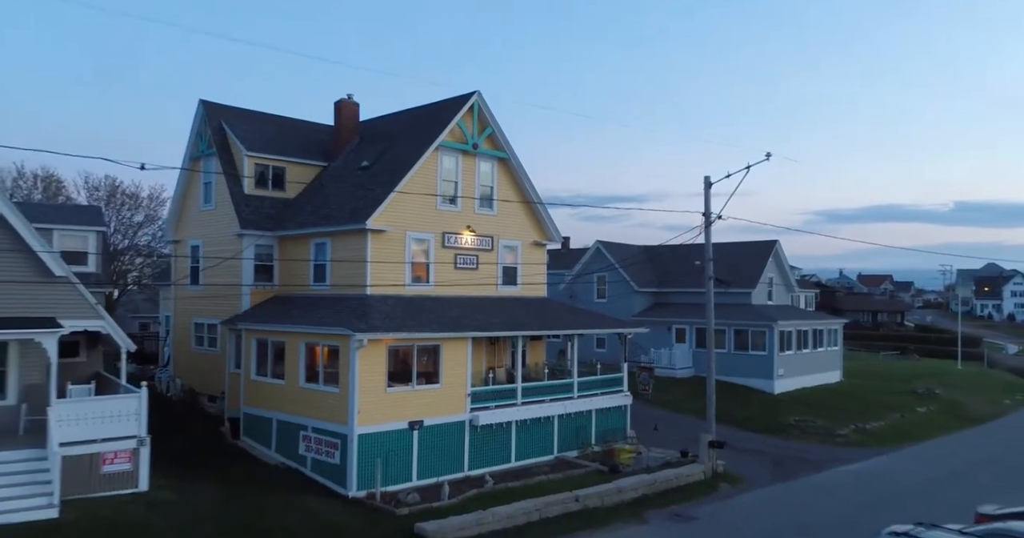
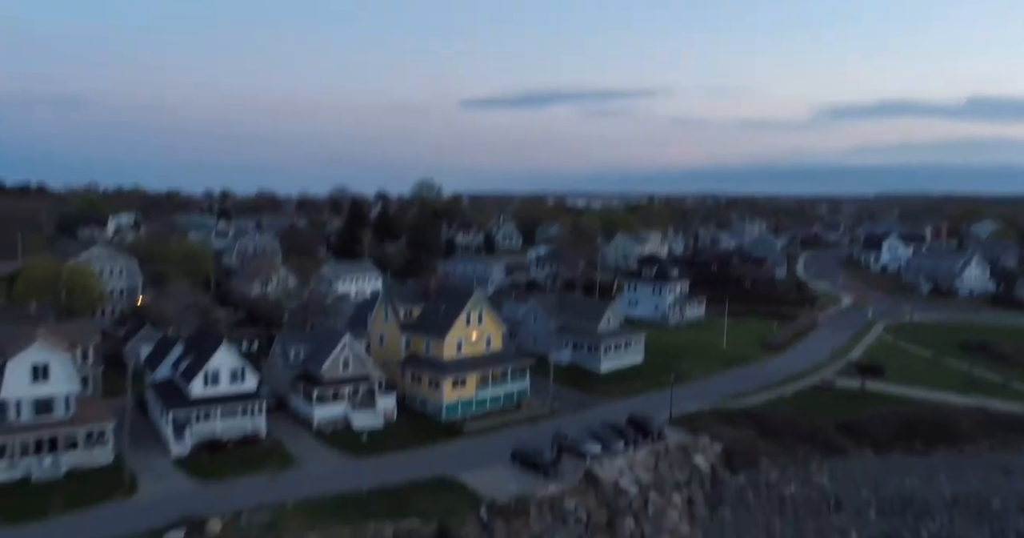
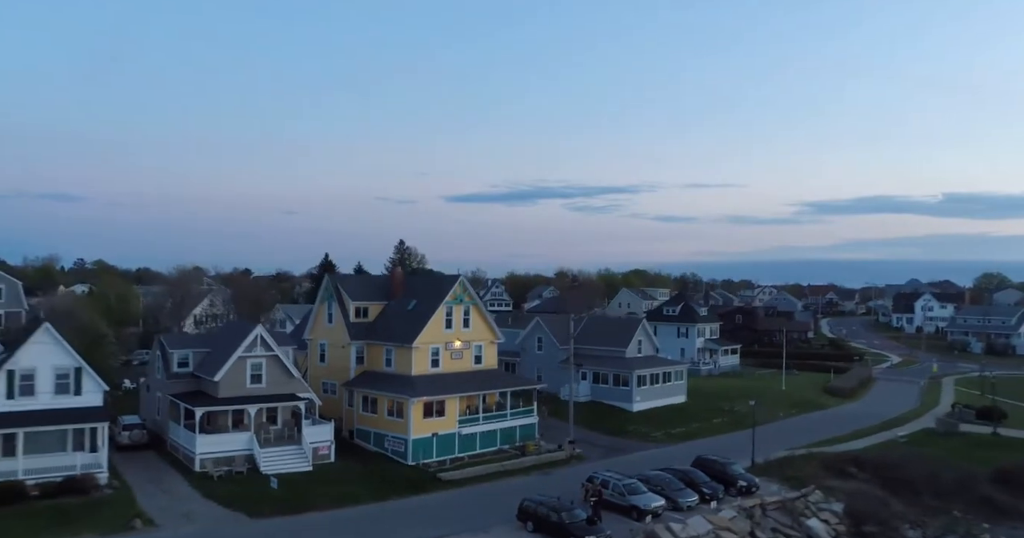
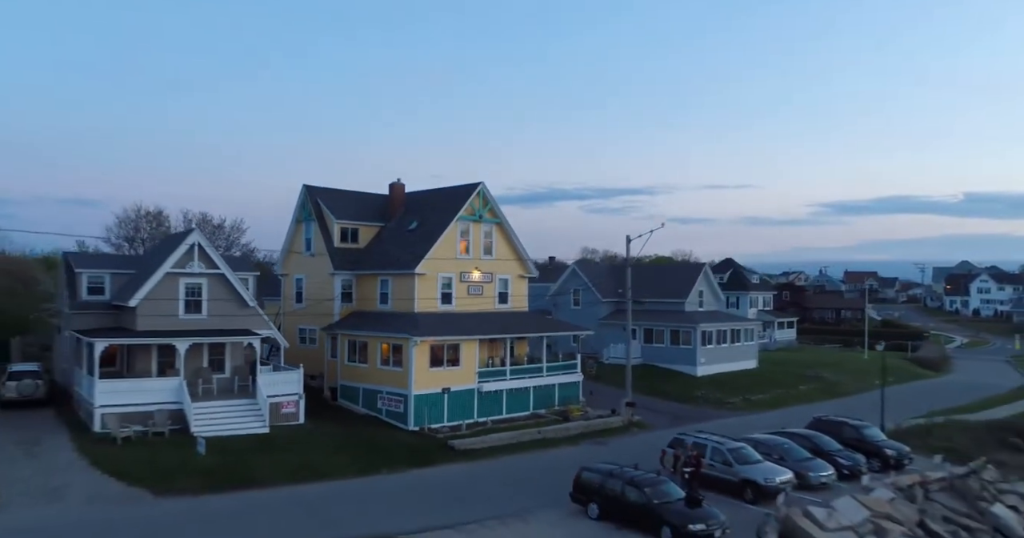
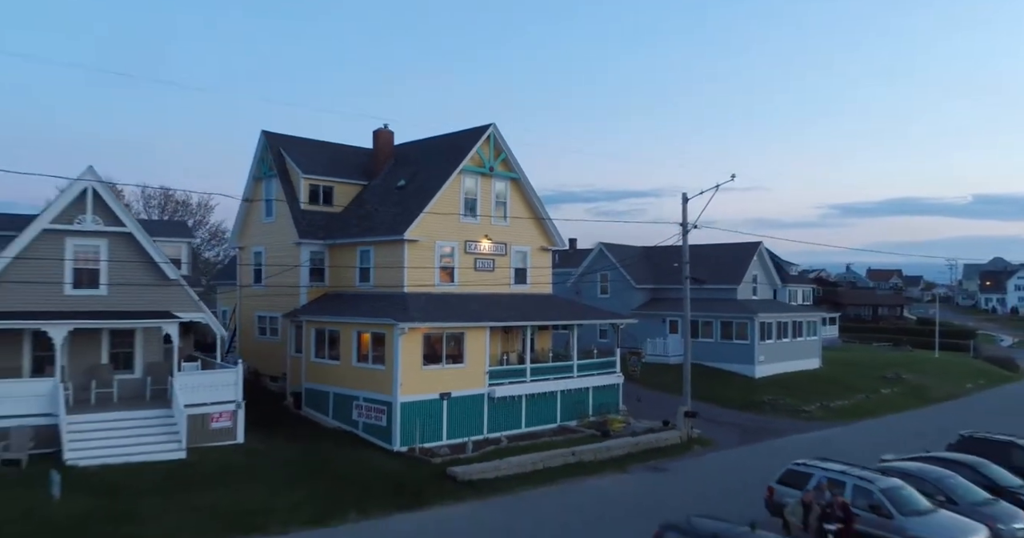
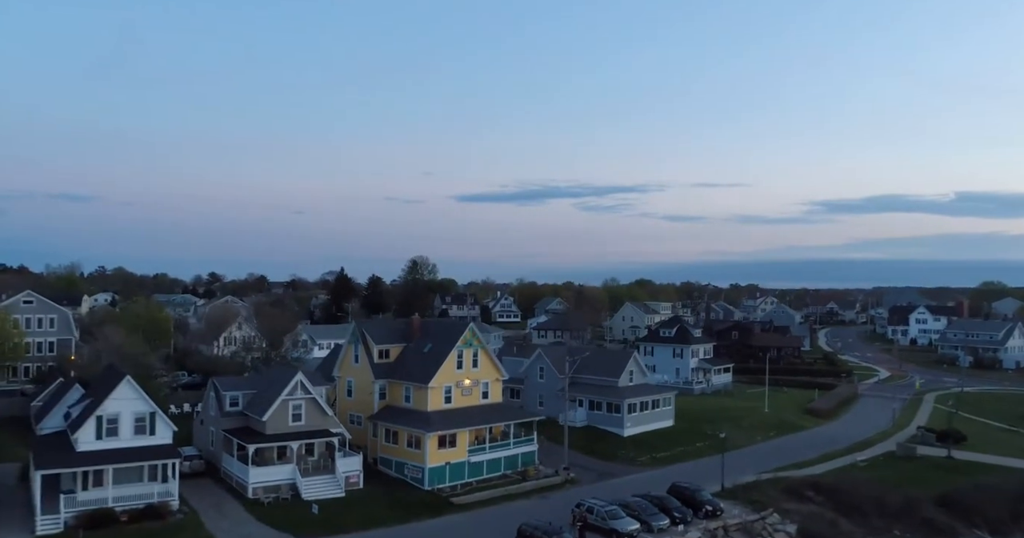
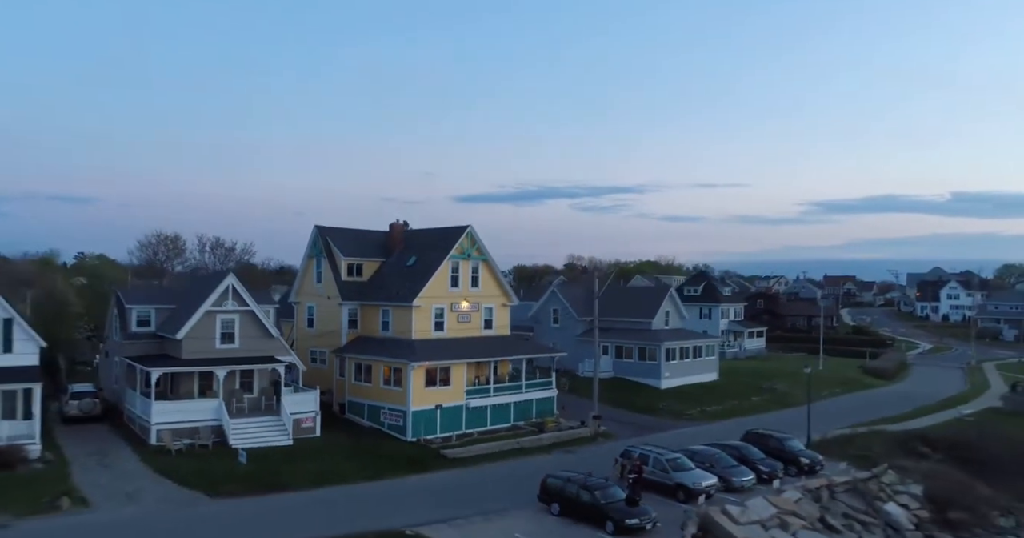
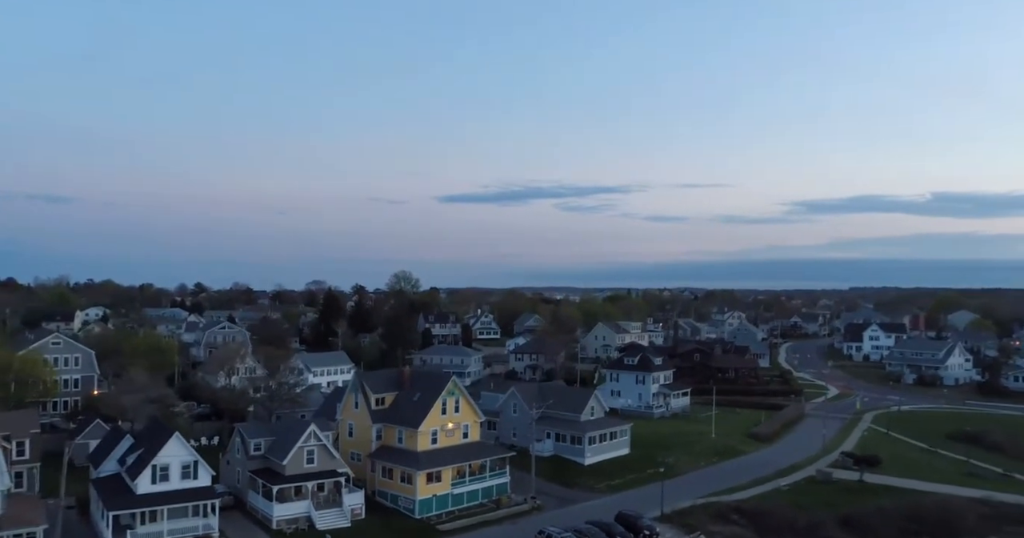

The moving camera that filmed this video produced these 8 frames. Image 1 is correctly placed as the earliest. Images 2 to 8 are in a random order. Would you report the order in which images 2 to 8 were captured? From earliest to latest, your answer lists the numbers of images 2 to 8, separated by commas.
5, 4, 7, 3, 6, 8, 2
